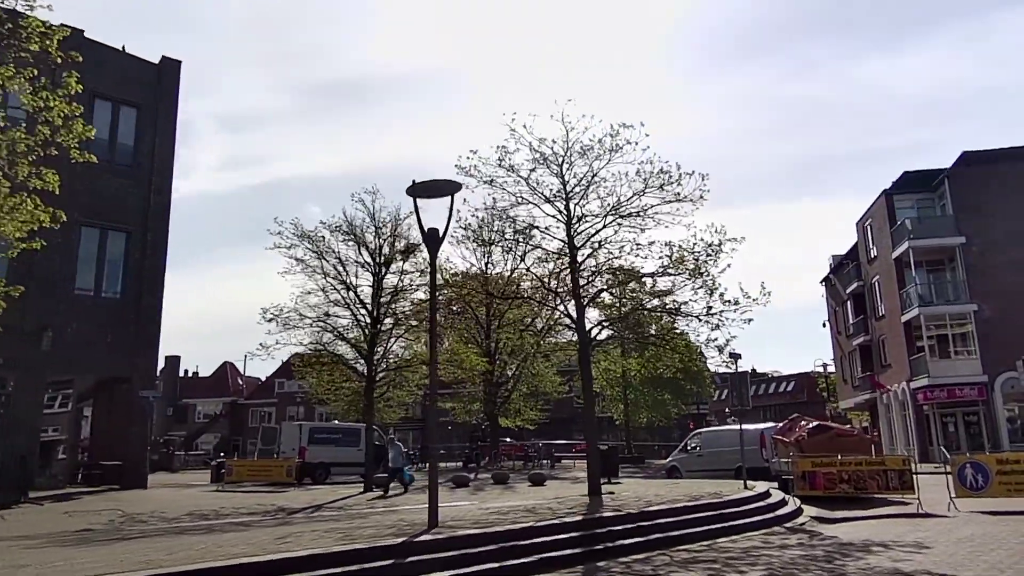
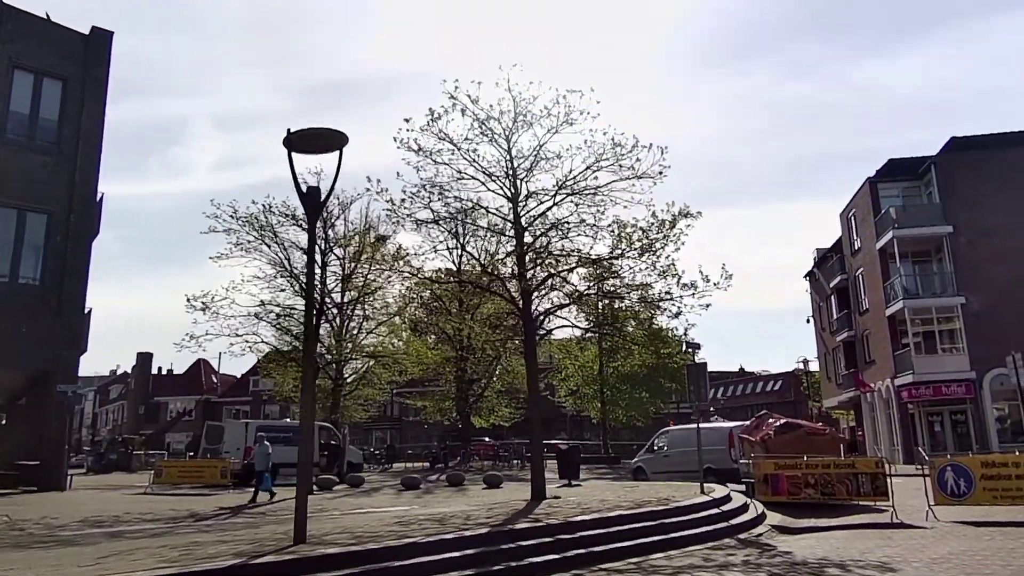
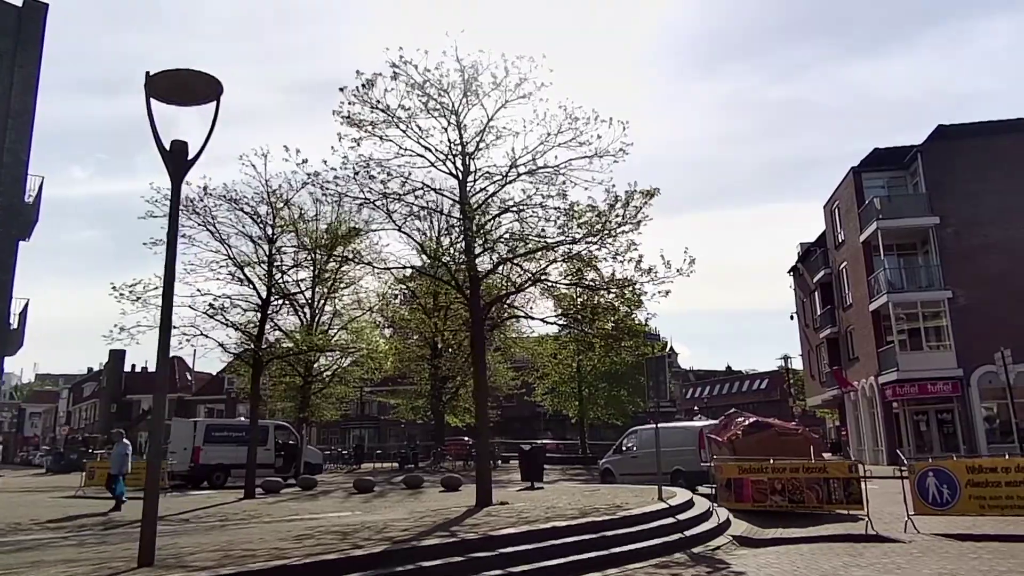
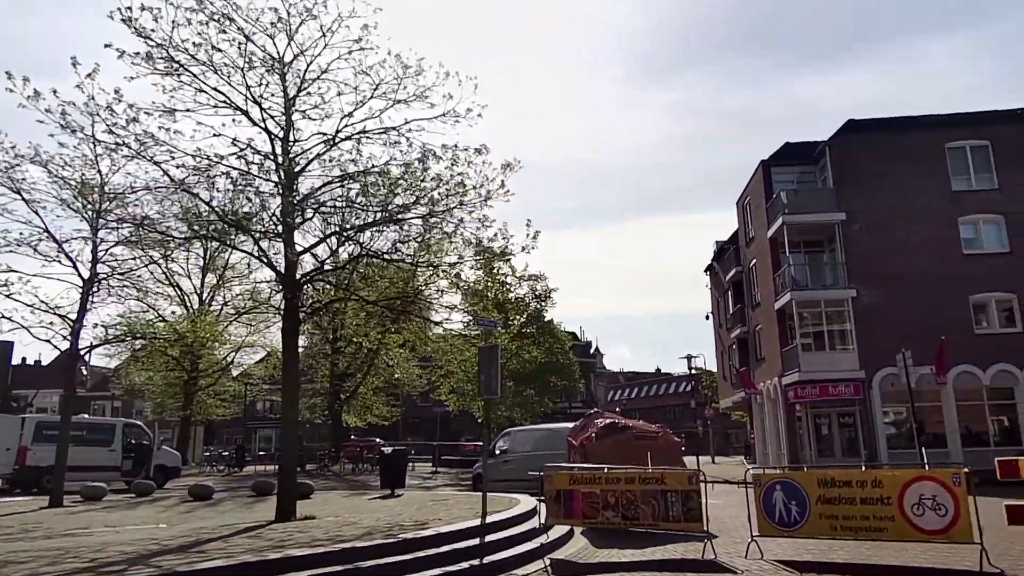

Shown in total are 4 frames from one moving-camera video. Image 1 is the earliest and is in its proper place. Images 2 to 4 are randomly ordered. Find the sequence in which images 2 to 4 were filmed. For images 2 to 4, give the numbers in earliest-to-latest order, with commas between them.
2, 3, 4
